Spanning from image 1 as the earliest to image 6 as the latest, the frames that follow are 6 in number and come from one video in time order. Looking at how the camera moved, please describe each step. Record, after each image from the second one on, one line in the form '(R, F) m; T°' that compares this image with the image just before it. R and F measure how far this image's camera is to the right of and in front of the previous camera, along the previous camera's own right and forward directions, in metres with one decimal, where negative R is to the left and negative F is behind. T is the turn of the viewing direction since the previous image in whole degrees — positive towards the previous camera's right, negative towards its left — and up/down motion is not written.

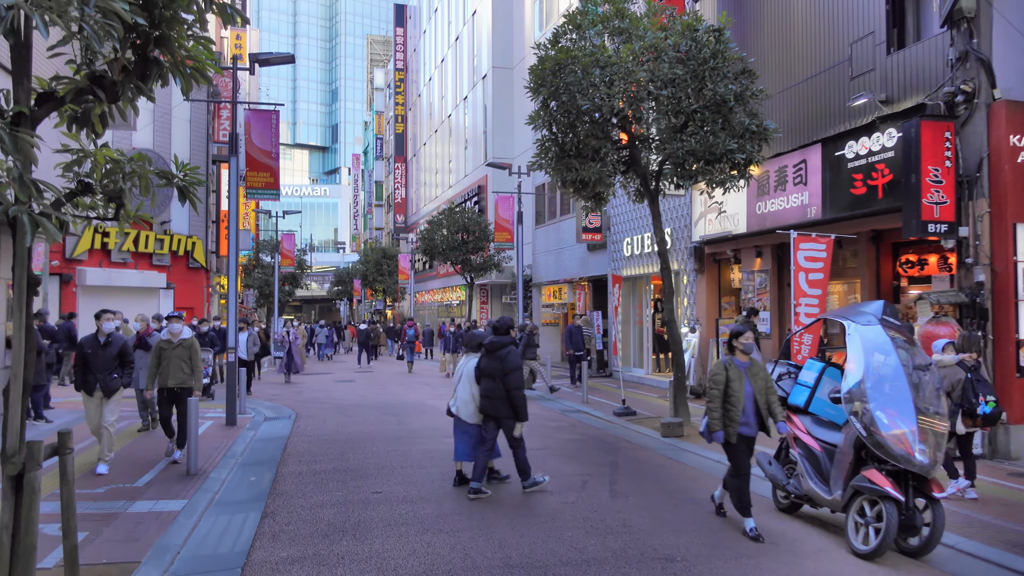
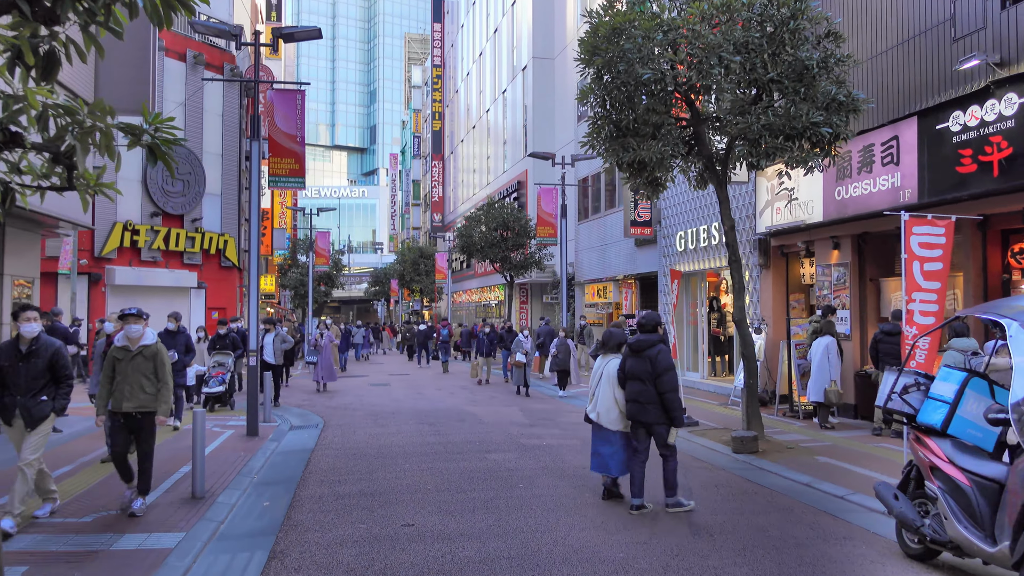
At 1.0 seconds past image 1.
(-0.2, +1.4) m; -3°
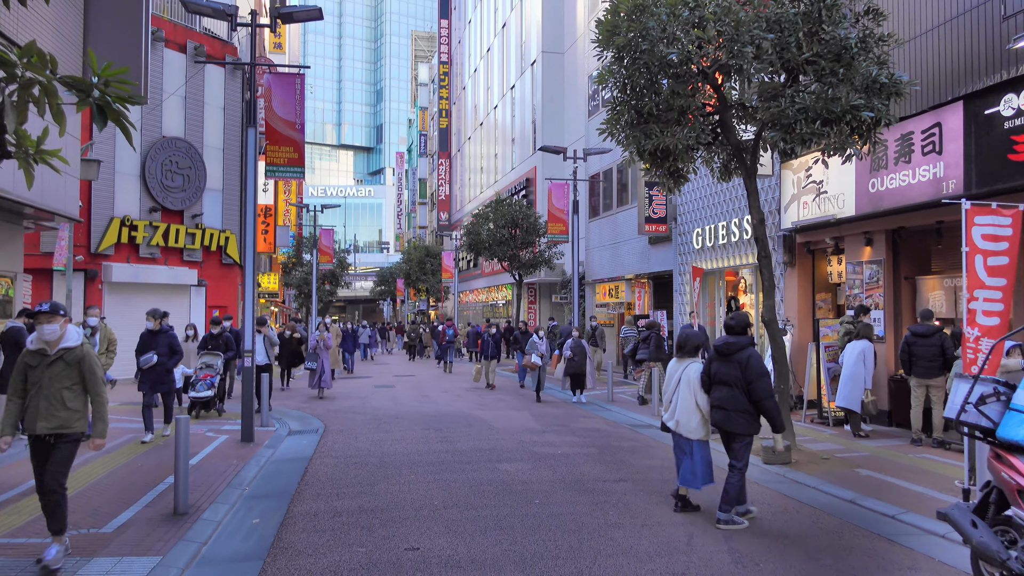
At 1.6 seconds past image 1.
(-0.1, +0.8) m; 0°
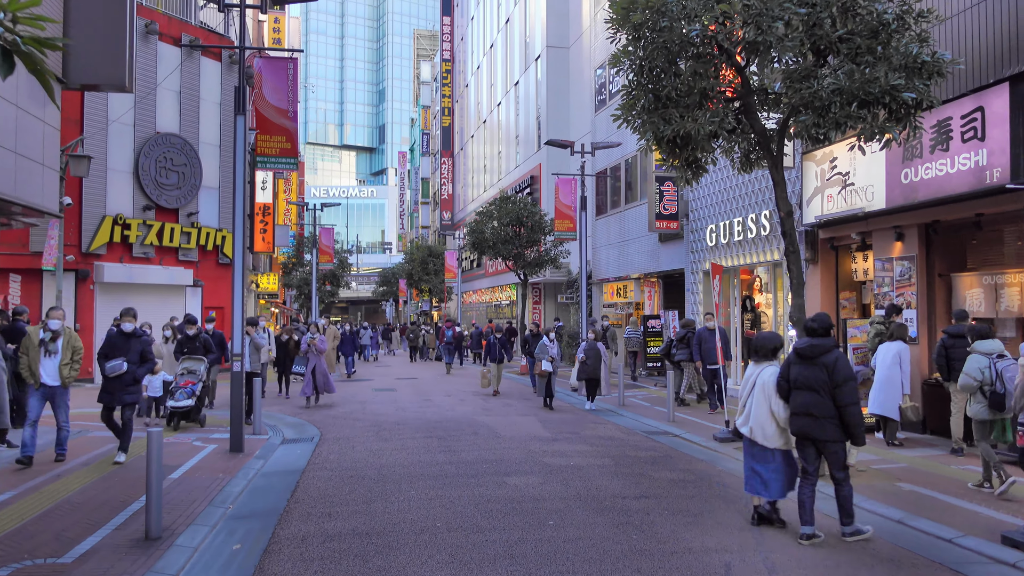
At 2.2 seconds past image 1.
(-0.1, +0.8) m; 0°
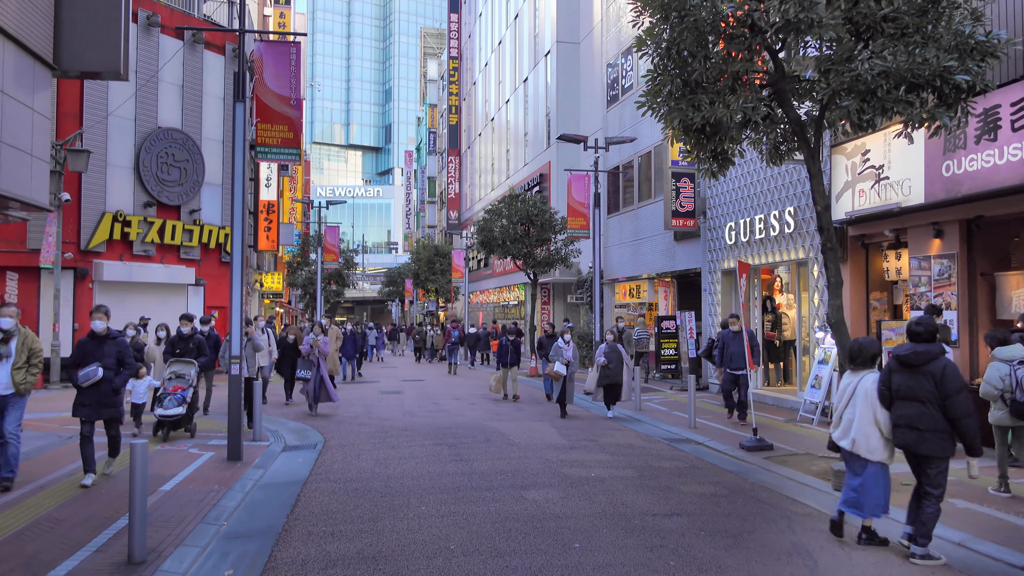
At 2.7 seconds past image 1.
(-0.1, +0.6) m; 0°
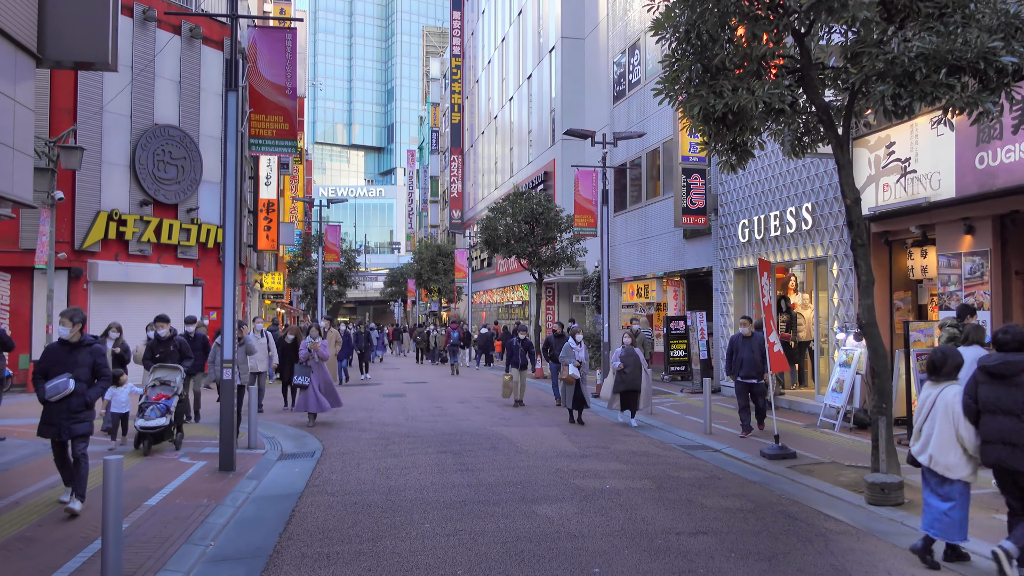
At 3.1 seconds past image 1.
(-0.1, +0.6) m; 0°
